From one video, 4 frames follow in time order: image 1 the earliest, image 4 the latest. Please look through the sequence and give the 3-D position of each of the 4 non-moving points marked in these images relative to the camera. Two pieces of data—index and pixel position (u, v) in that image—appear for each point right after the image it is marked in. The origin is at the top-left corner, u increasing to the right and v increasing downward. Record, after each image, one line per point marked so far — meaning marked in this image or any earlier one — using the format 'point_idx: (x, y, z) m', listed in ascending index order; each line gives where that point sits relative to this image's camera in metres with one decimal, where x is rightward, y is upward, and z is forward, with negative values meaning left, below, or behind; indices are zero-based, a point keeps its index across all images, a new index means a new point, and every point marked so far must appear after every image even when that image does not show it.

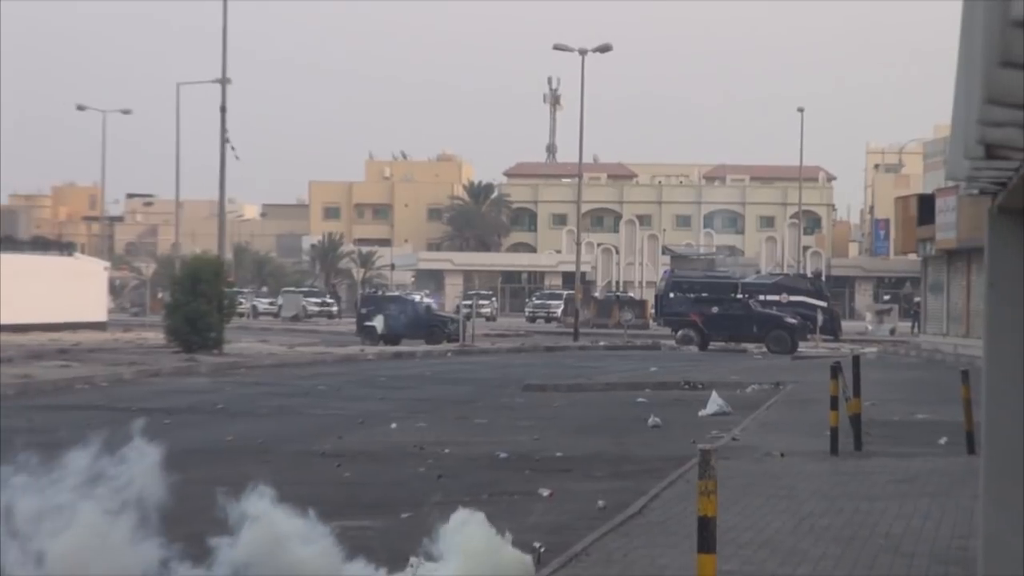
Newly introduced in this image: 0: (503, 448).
0: (-0.1, -1.5, +15.5) m
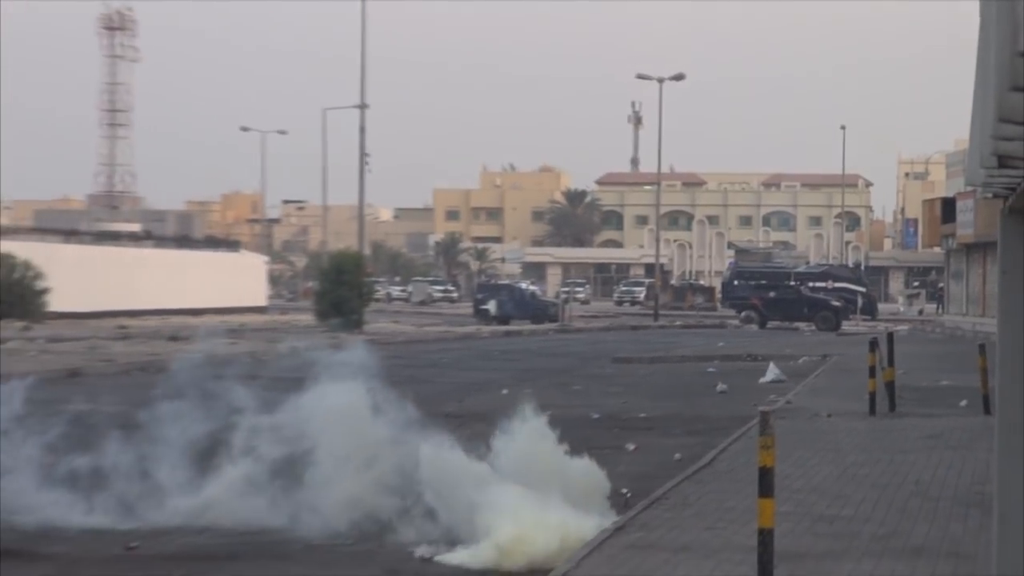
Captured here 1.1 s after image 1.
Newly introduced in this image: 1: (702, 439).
0: (+1.0, -1.4, +17.5) m
1: (+1.9, -1.5, +14.4) m
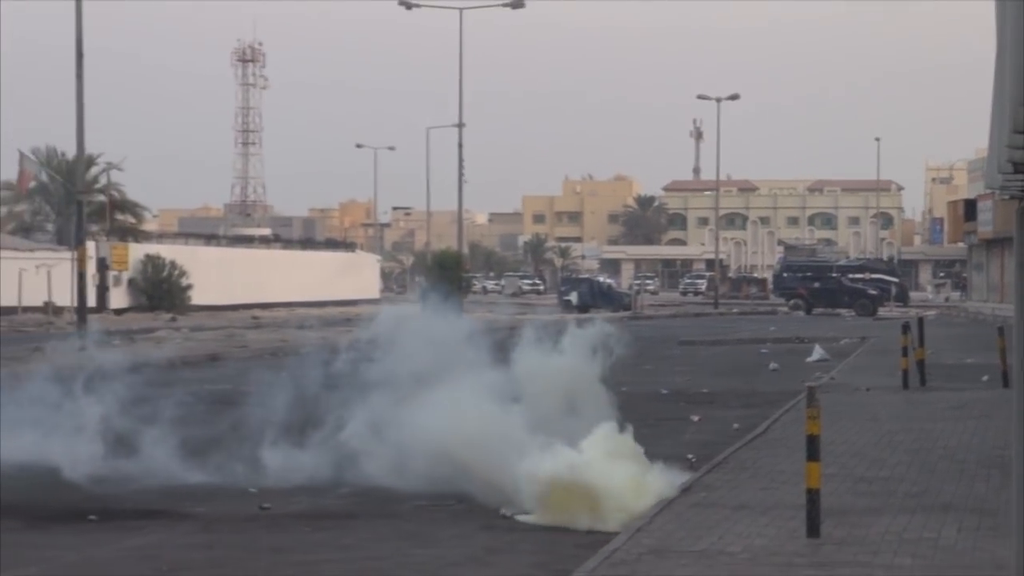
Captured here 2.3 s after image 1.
0: (+2.1, -1.3, +19.3) m
1: (+2.8, -1.4, +16.1) m
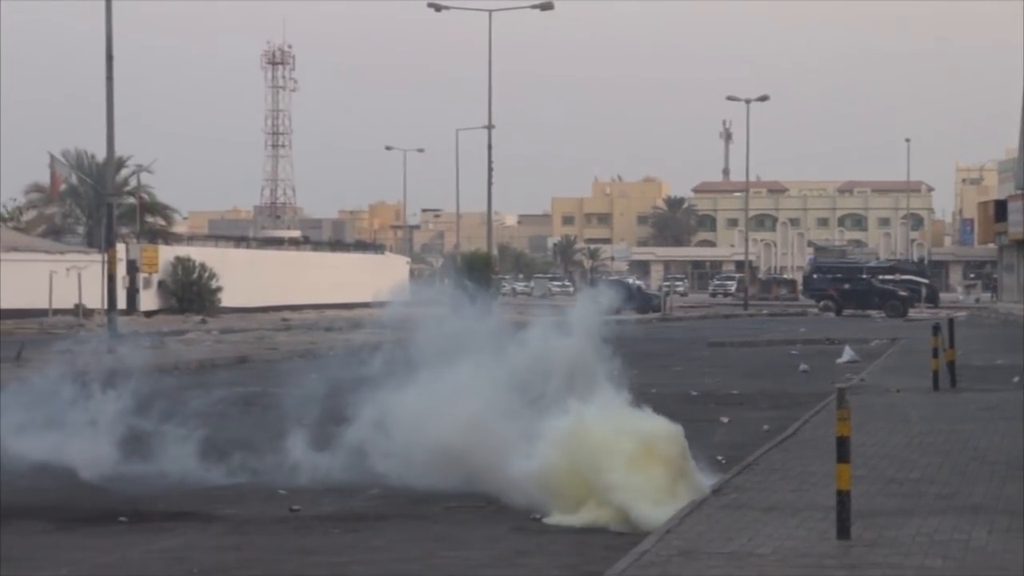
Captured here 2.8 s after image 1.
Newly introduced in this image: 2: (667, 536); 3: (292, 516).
0: (+2.5, -1.3, +19.3) m
1: (+3.1, -1.4, +16.1) m
2: (+1.2, -1.9, +10.8) m
3: (-1.9, -2.0, +12.4) m
